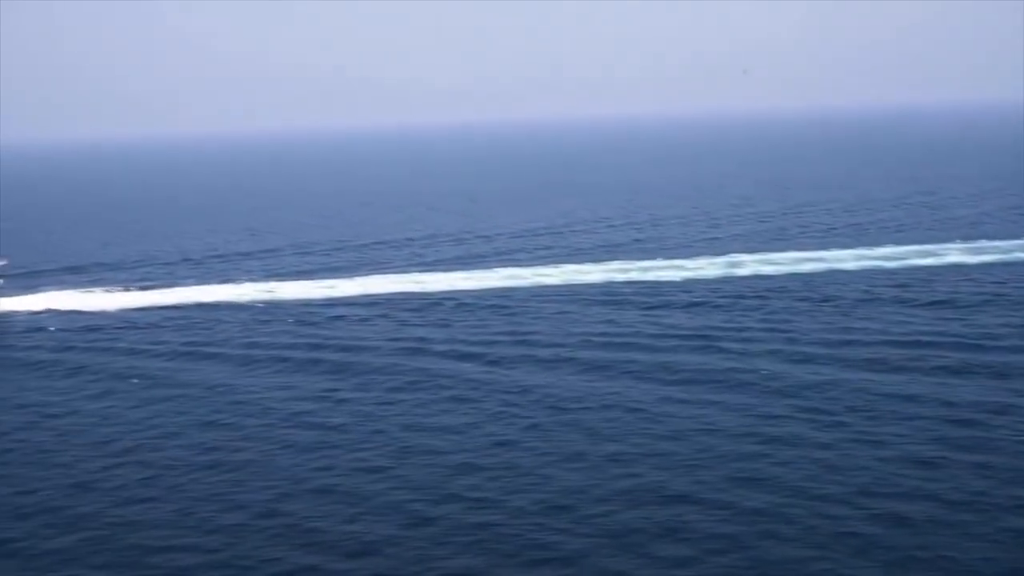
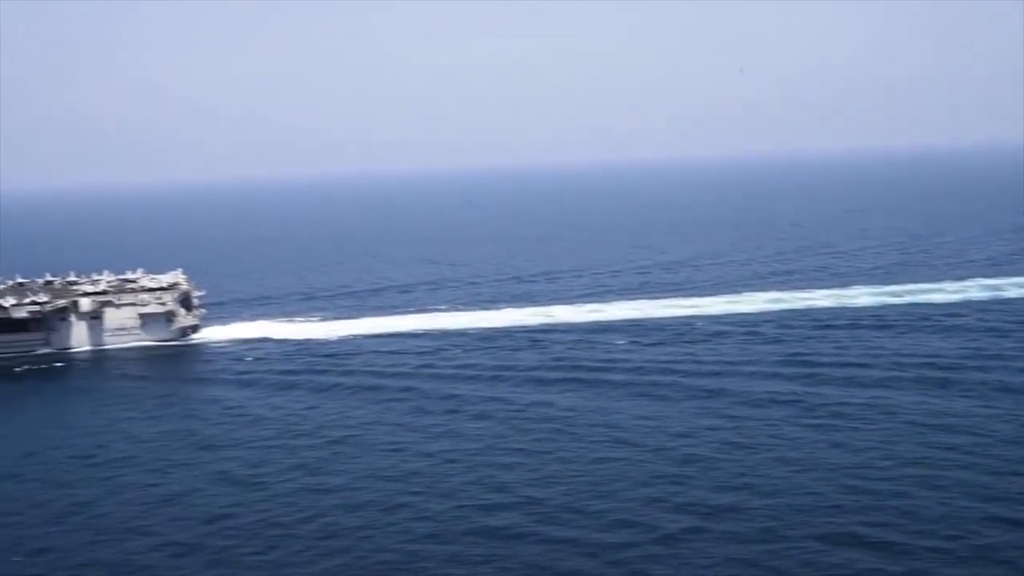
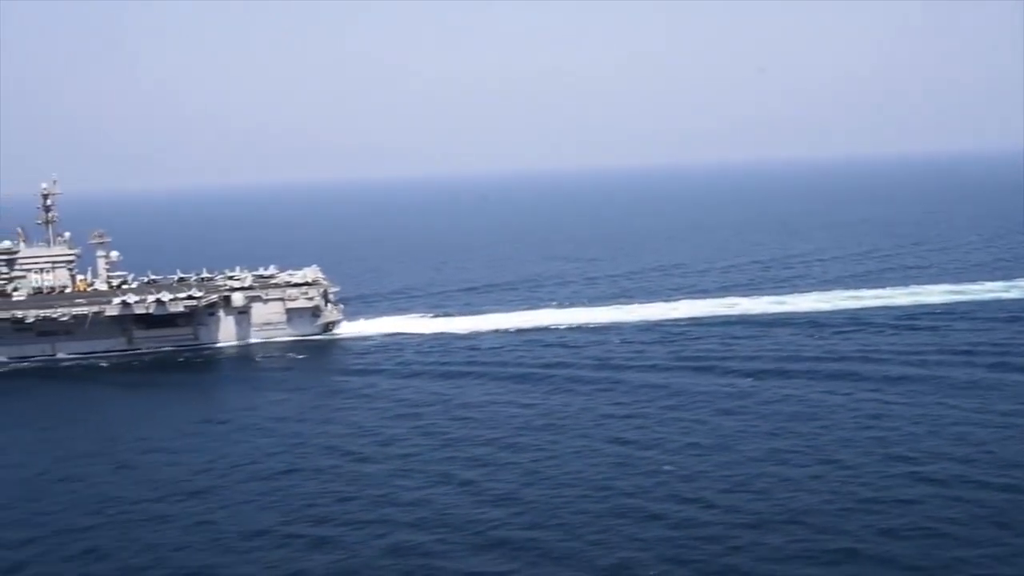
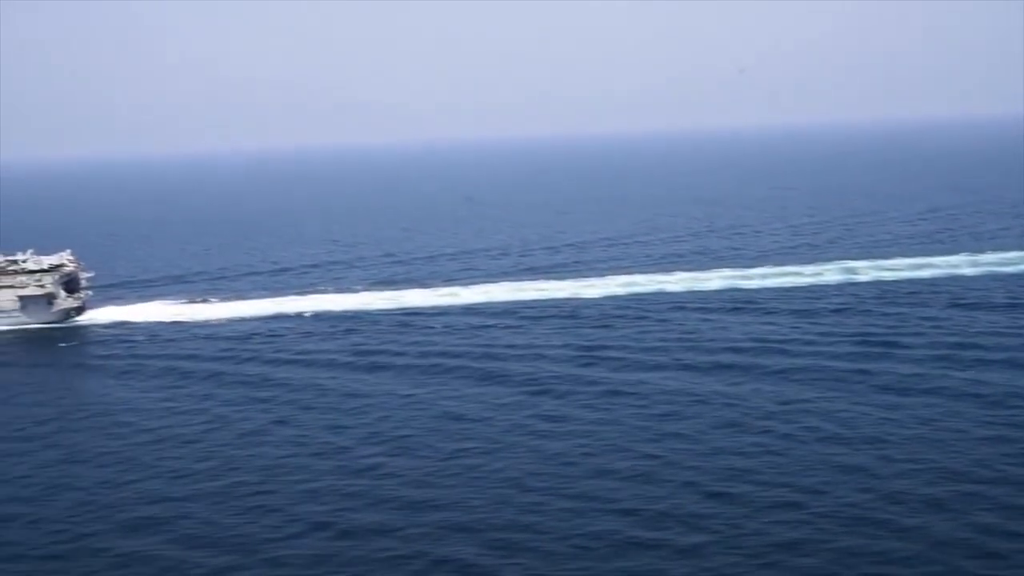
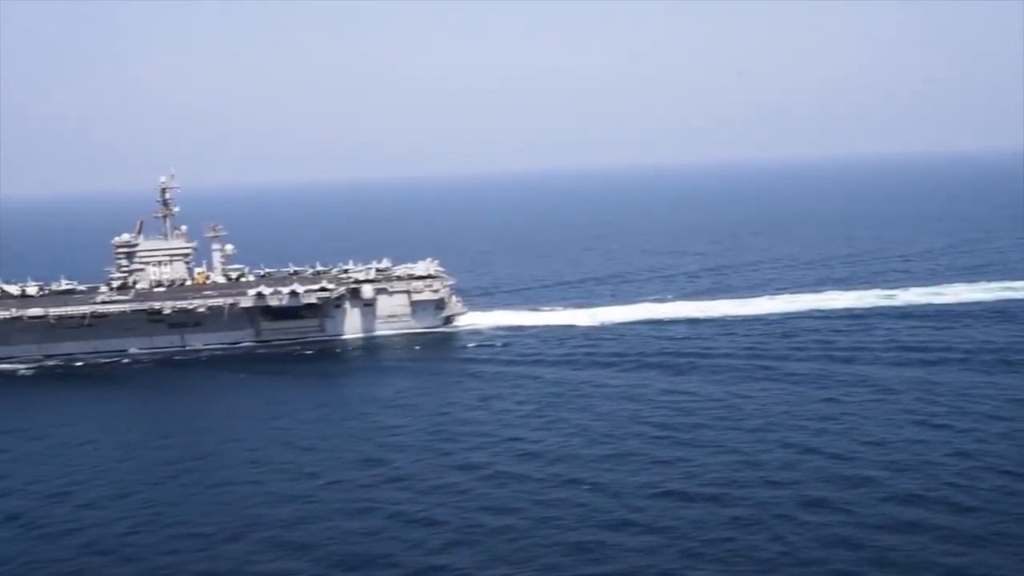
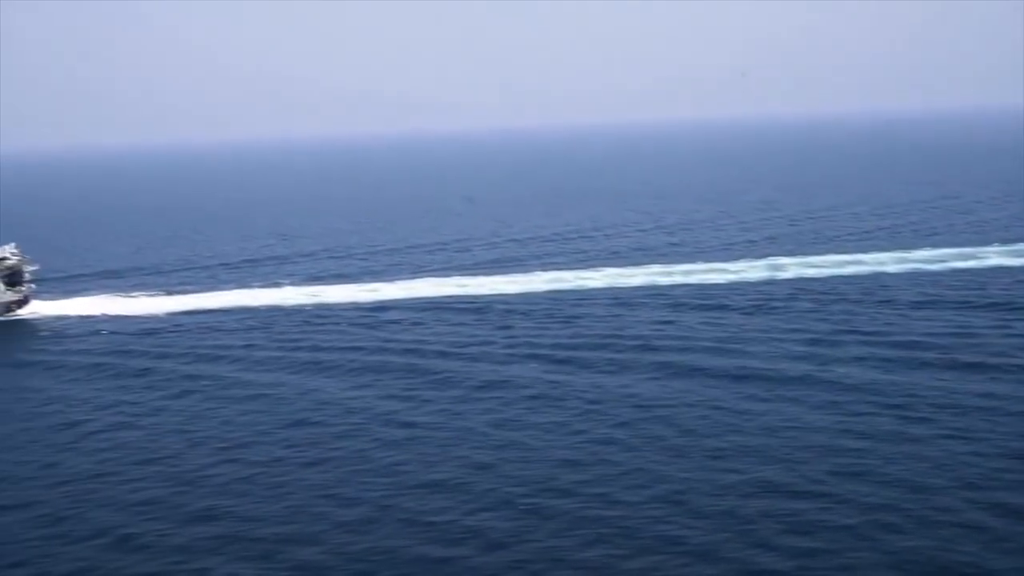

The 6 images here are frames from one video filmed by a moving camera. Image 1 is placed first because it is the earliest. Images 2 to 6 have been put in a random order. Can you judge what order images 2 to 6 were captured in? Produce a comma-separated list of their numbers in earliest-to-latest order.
6, 4, 2, 3, 5
